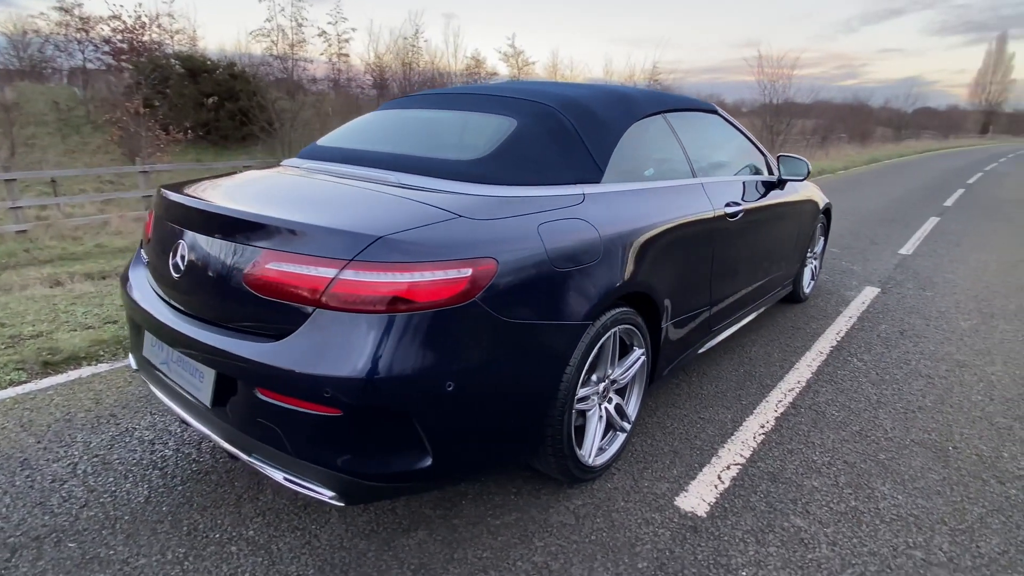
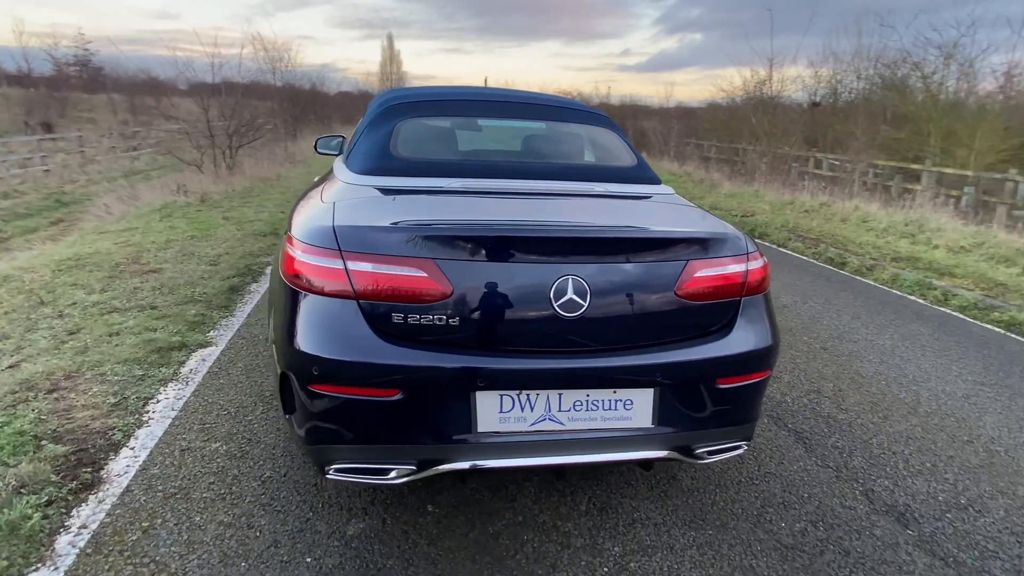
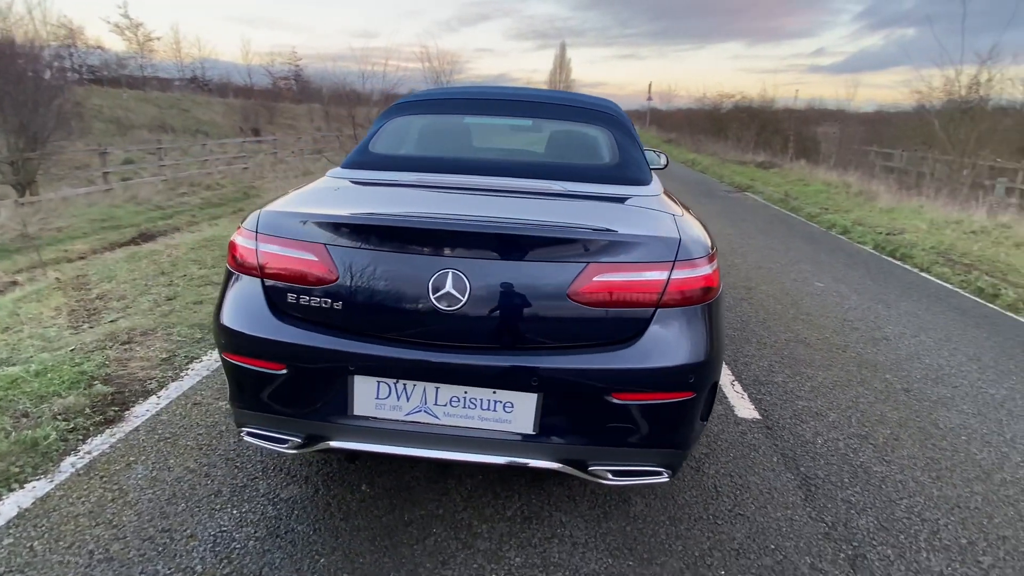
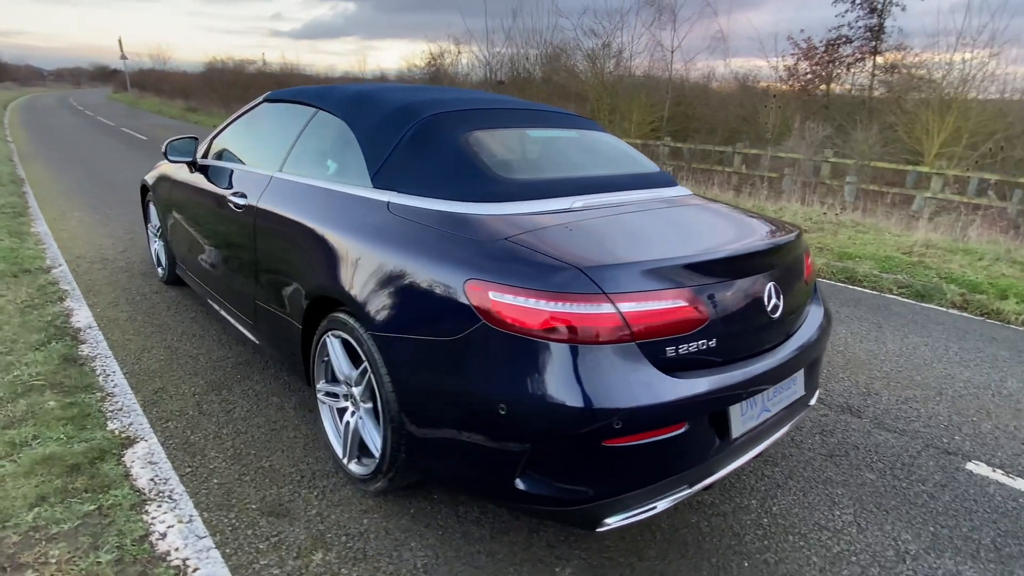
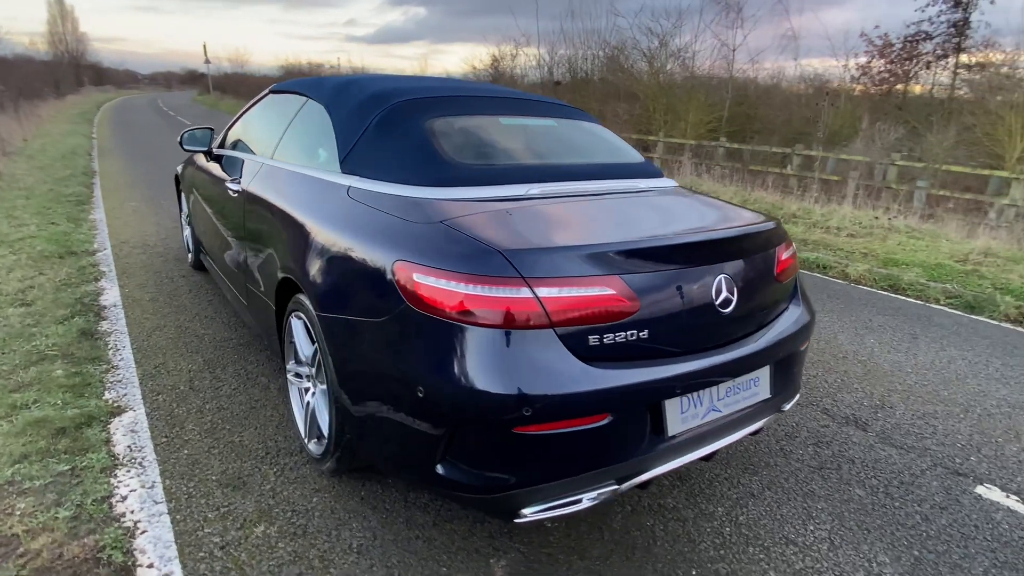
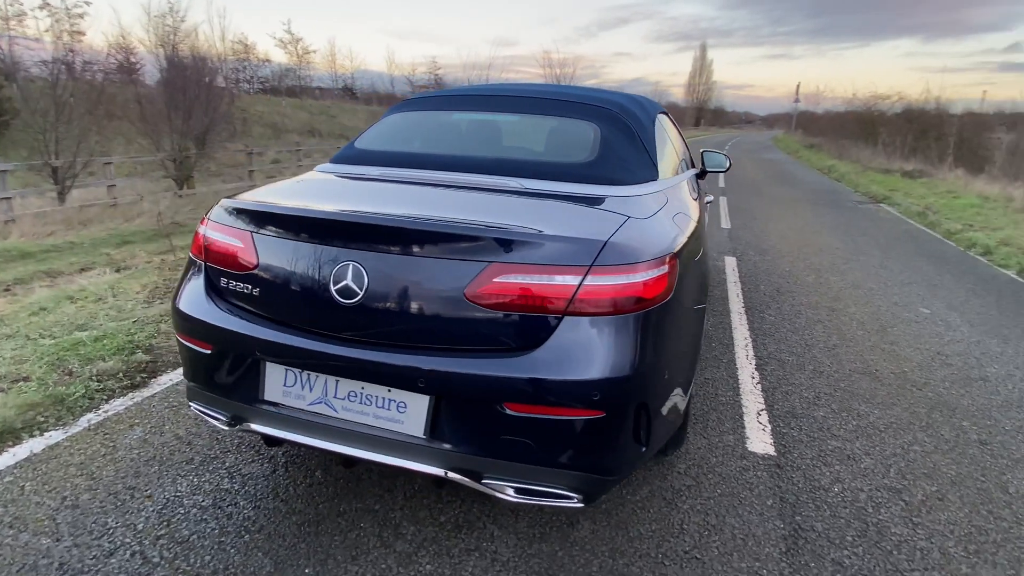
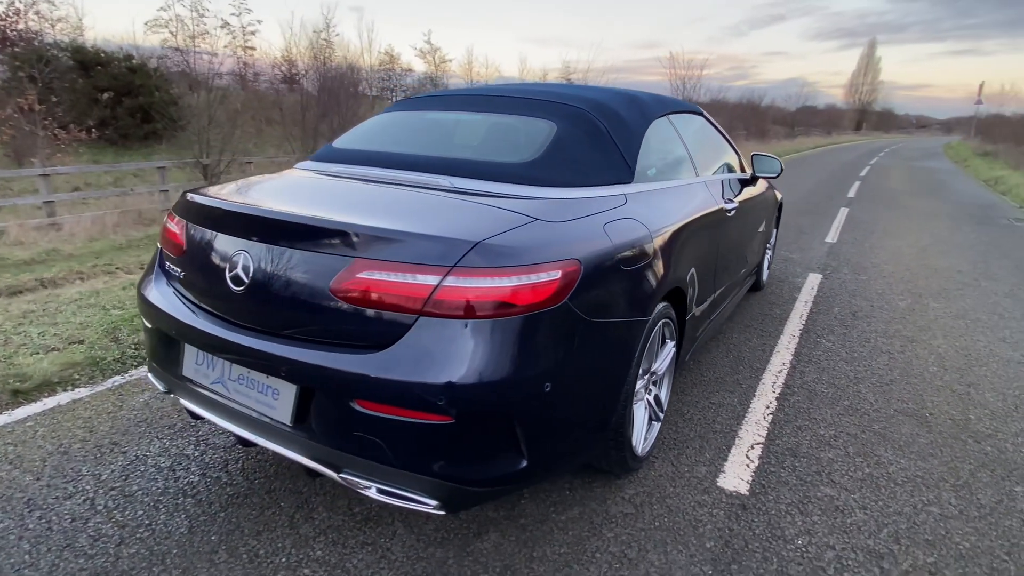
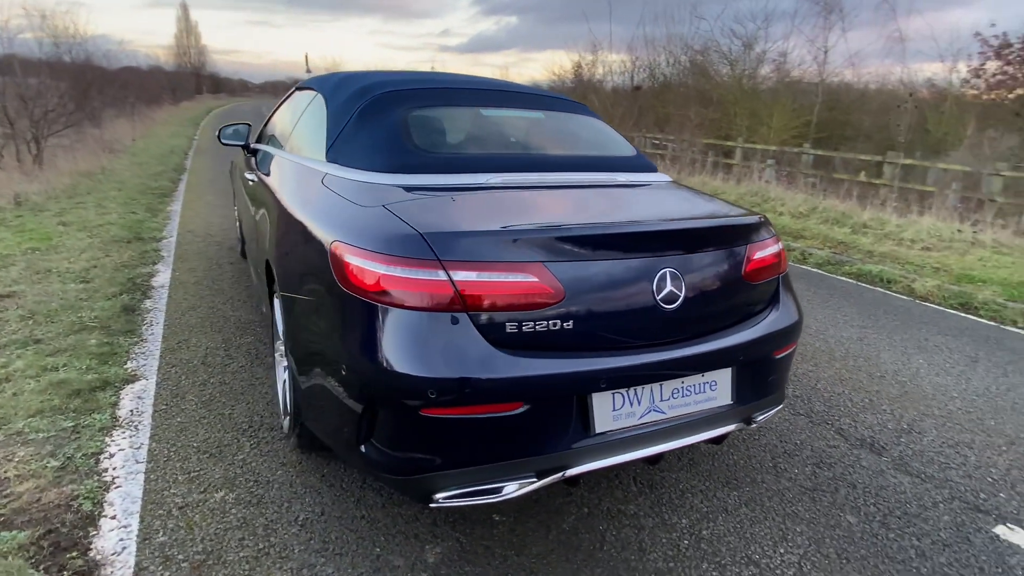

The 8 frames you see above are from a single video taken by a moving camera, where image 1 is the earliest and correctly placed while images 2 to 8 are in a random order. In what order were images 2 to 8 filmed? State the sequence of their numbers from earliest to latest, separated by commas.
7, 6, 3, 2, 8, 5, 4
